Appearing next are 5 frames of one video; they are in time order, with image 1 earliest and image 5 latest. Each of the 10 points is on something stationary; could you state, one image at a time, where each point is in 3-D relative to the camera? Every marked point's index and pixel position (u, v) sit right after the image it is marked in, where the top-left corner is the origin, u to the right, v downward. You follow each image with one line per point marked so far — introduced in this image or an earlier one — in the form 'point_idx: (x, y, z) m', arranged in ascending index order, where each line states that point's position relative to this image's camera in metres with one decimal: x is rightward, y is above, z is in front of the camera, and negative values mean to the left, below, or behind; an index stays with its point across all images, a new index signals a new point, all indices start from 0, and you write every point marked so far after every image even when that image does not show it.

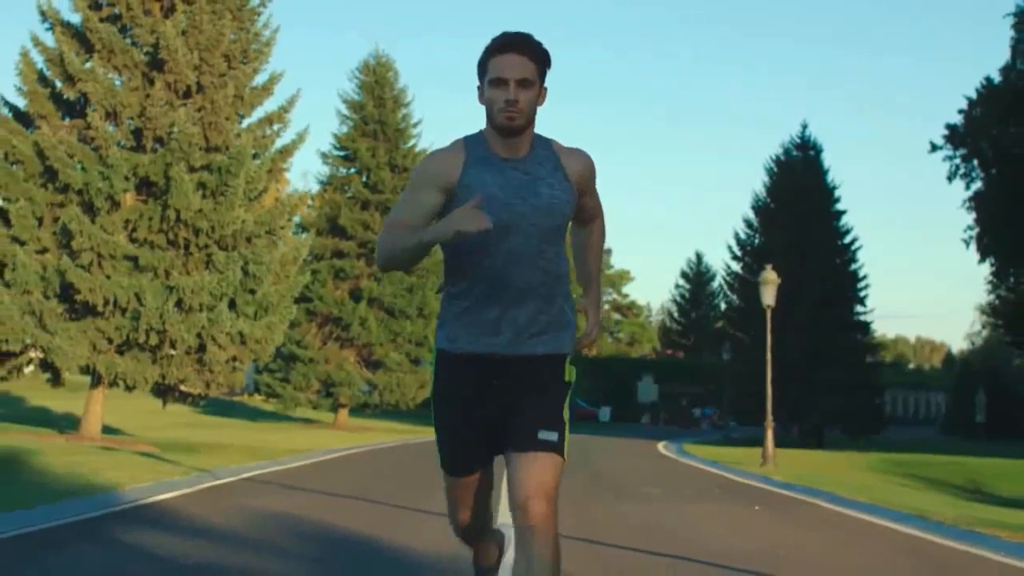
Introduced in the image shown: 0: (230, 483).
0: (-3.4, -2.4, +16.7) m
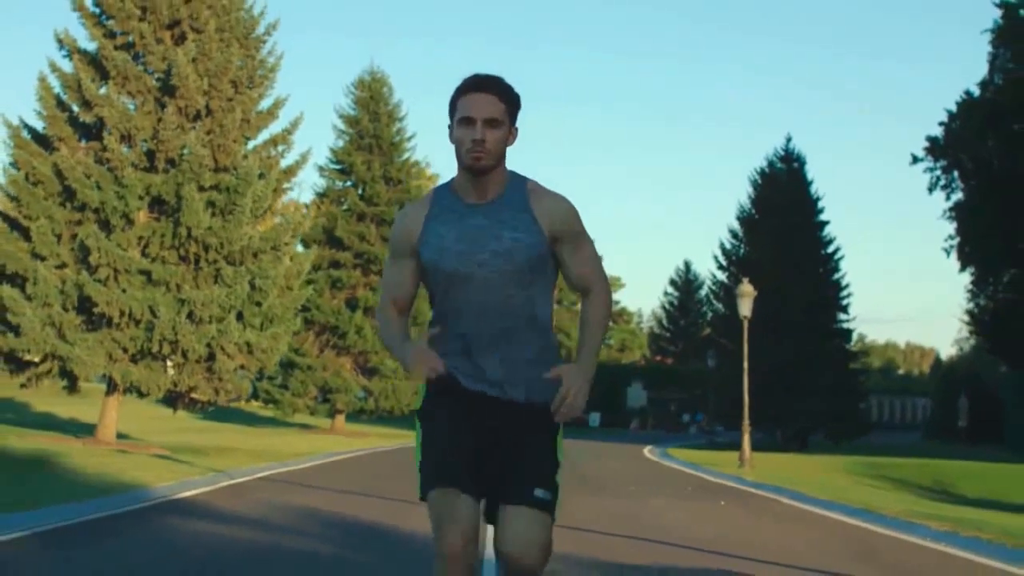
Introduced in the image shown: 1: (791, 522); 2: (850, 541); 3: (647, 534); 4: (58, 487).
0: (-3.6, -2.6, +18.3) m
1: (+3.3, -2.7, +15.5) m
2: (+3.5, -2.5, +13.8) m
3: (+1.5, -2.5, +13.9) m
4: (-5.8, -2.5, +17.5) m
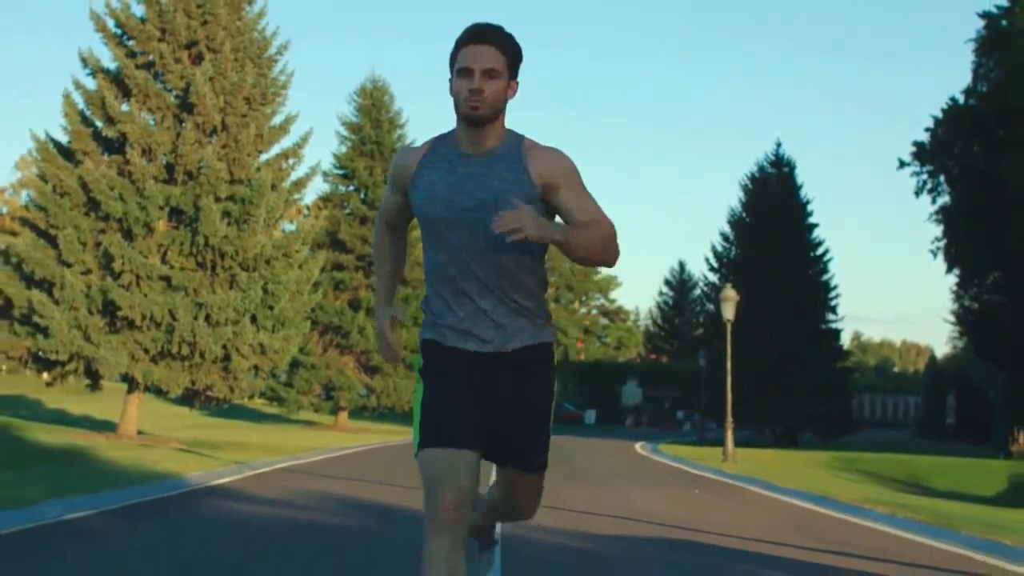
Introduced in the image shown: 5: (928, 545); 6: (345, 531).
0: (-3.6, -2.7, +20.2) m
1: (+3.2, -2.8, +17.4) m
2: (+3.4, -2.7, +15.7) m
3: (+1.4, -2.6, +15.8) m
4: (-5.9, -2.7, +19.4) m
5: (+4.0, -2.4, +13.0) m
6: (-1.6, -2.4, +13.1) m
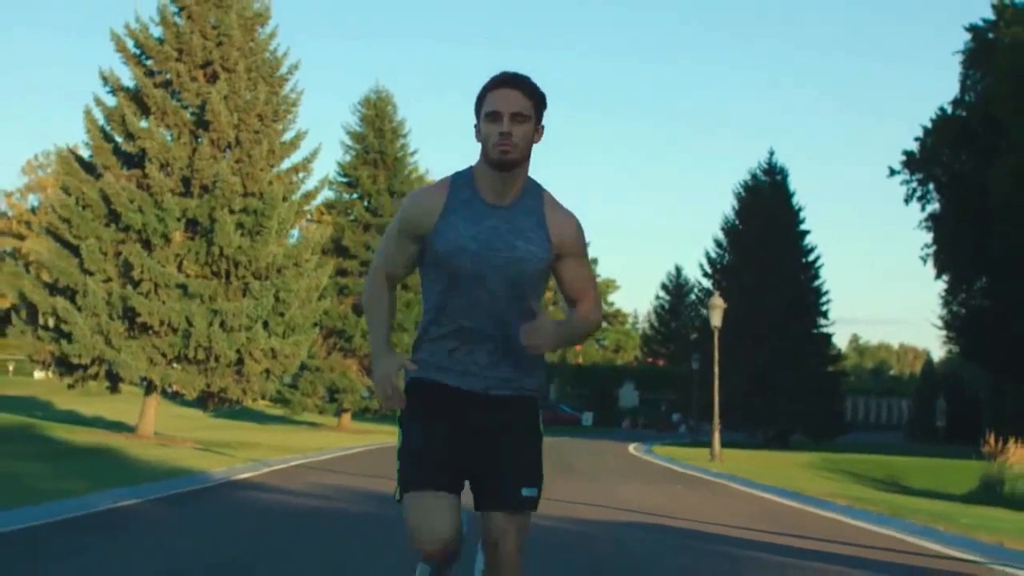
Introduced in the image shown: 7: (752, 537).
0: (-3.7, -2.9, +21.9) m
1: (+3.2, -3.0, +19.1) m
2: (+3.4, -2.9, +17.4) m
3: (+1.4, -2.8, +17.5) m
4: (-5.9, -2.8, +21.1) m
5: (+4.0, -2.6, +14.7) m
6: (-1.6, -2.5, +14.8) m
7: (+2.5, -2.5, +13.8) m
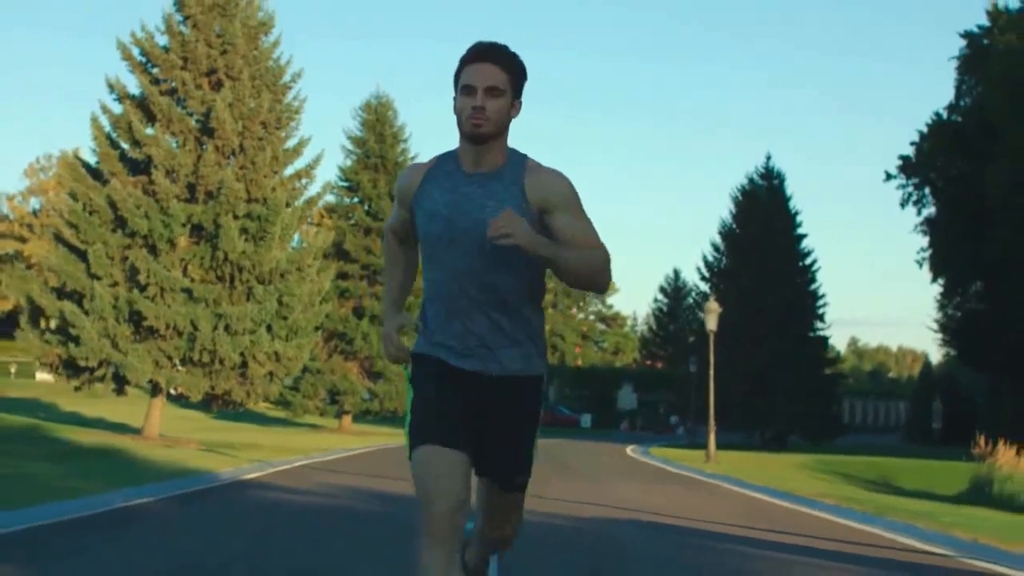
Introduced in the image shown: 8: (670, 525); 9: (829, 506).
0: (-3.7, -3.0, +22.5) m
1: (+3.2, -3.1, +19.7) m
2: (+3.4, -2.9, +18.0) m
3: (+1.4, -2.9, +18.1) m
4: (-5.9, -2.9, +21.7) m
5: (+3.9, -2.7, +15.3) m
6: (-1.6, -2.6, +15.4) m
7: (+2.5, -2.6, +14.5) m
8: (+1.8, -2.6, +15.0) m
9: (+4.3, -2.9, +18.2) m
